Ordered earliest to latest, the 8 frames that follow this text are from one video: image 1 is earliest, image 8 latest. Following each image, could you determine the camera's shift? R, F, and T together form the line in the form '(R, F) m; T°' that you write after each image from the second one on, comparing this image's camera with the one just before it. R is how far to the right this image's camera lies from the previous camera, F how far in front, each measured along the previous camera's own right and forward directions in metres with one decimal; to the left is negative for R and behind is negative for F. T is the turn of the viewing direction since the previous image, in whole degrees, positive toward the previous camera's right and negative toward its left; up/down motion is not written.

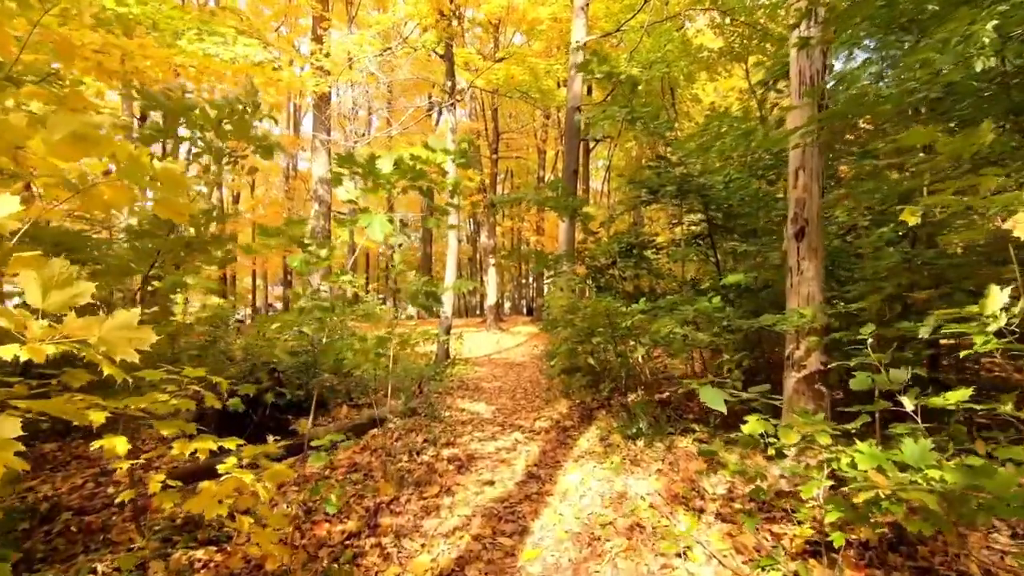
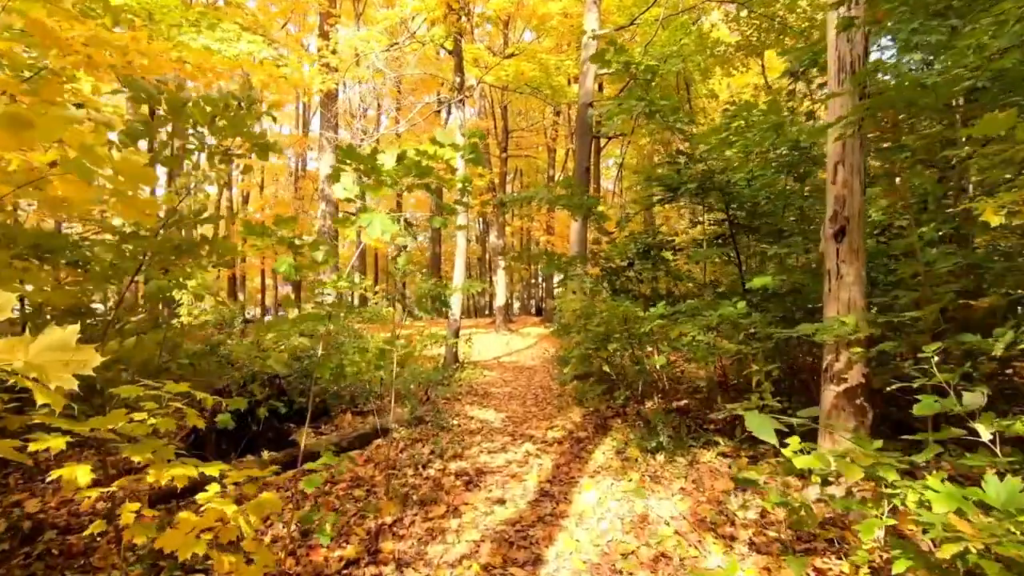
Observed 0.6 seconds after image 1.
(0.0, +0.3) m; -1°
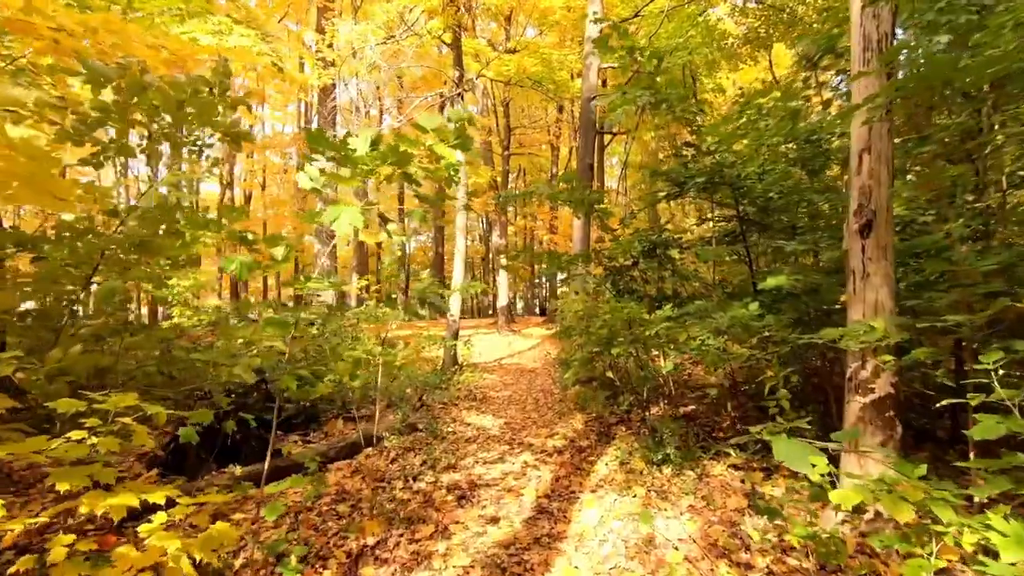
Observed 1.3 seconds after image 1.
(+0.1, +0.3) m; 0°
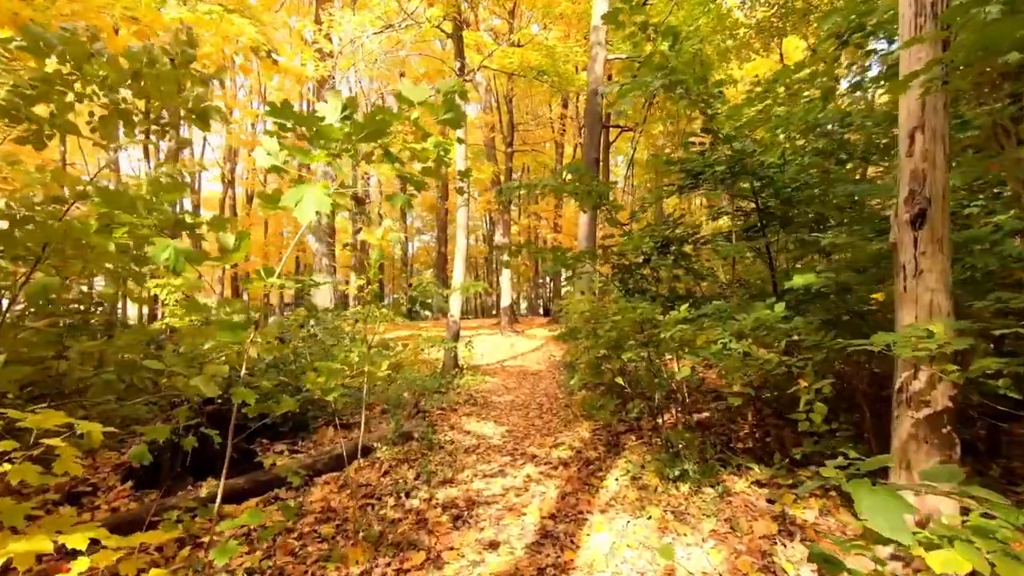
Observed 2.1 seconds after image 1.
(0.0, +0.4) m; 0°
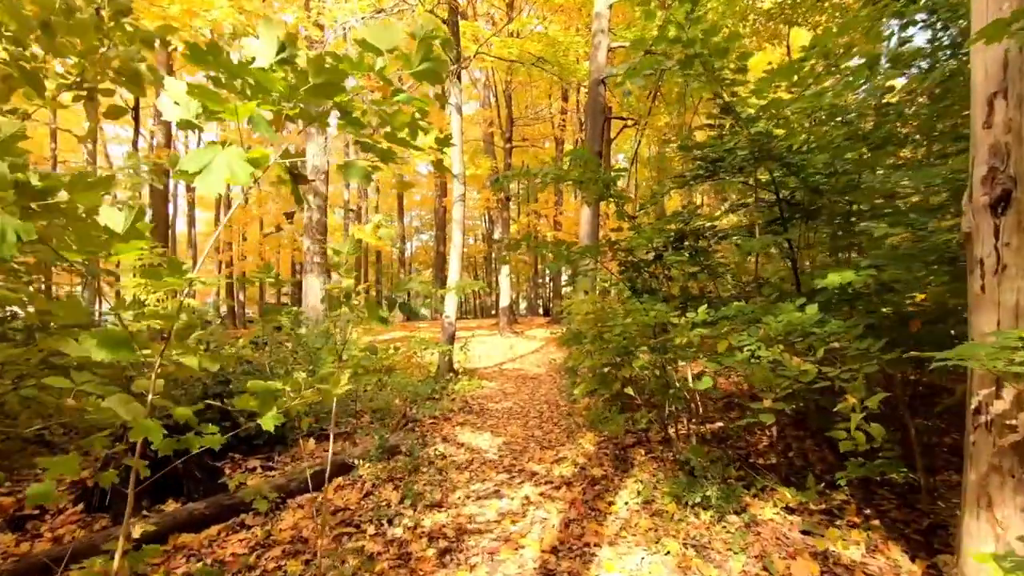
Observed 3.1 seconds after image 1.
(0.0, +0.5) m; 0°
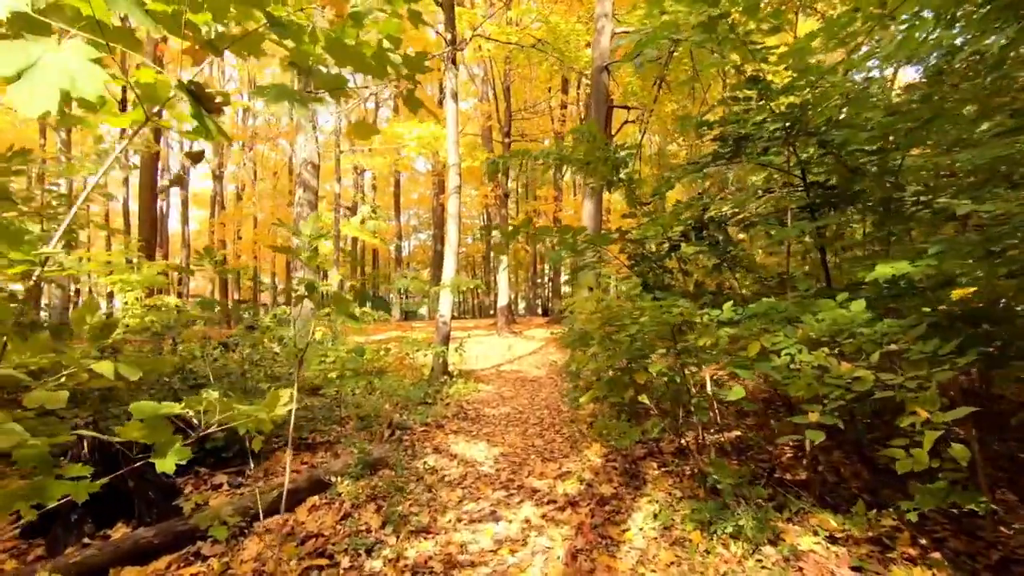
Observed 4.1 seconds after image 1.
(0.0, +0.5) m; 0°
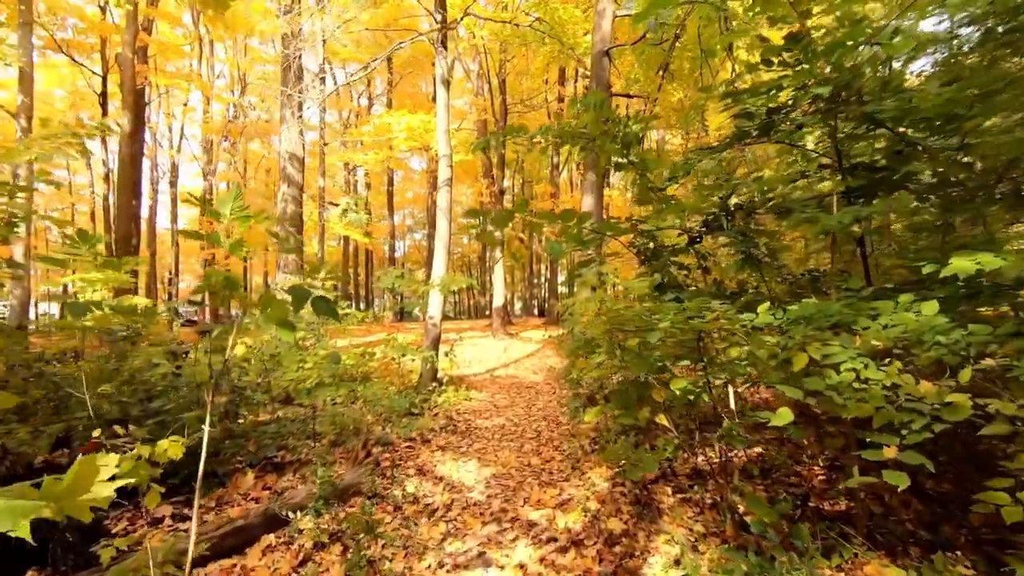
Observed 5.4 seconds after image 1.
(0.0, +0.6) m; 0°
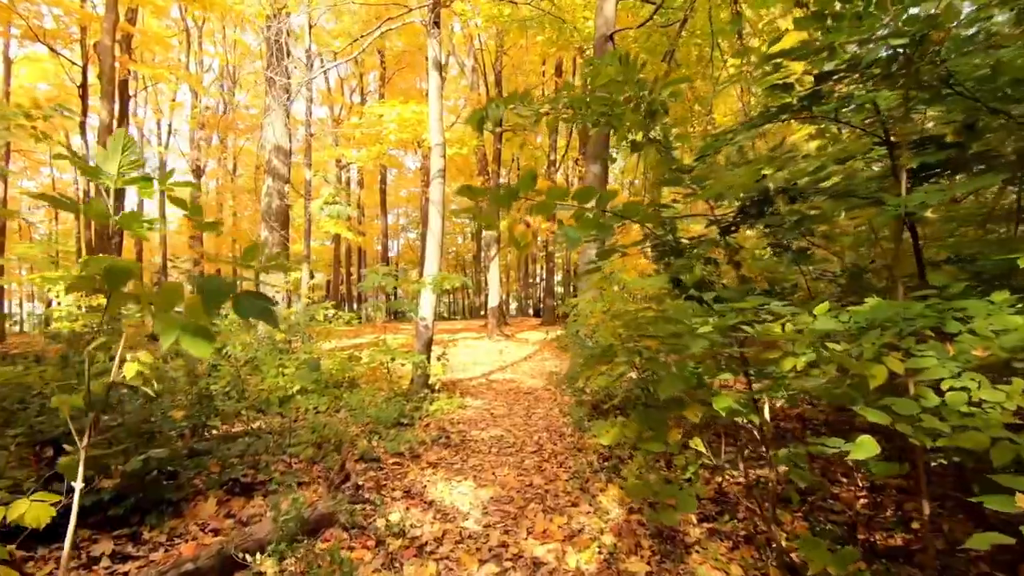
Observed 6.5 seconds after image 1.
(0.0, +0.5) m; +1°
